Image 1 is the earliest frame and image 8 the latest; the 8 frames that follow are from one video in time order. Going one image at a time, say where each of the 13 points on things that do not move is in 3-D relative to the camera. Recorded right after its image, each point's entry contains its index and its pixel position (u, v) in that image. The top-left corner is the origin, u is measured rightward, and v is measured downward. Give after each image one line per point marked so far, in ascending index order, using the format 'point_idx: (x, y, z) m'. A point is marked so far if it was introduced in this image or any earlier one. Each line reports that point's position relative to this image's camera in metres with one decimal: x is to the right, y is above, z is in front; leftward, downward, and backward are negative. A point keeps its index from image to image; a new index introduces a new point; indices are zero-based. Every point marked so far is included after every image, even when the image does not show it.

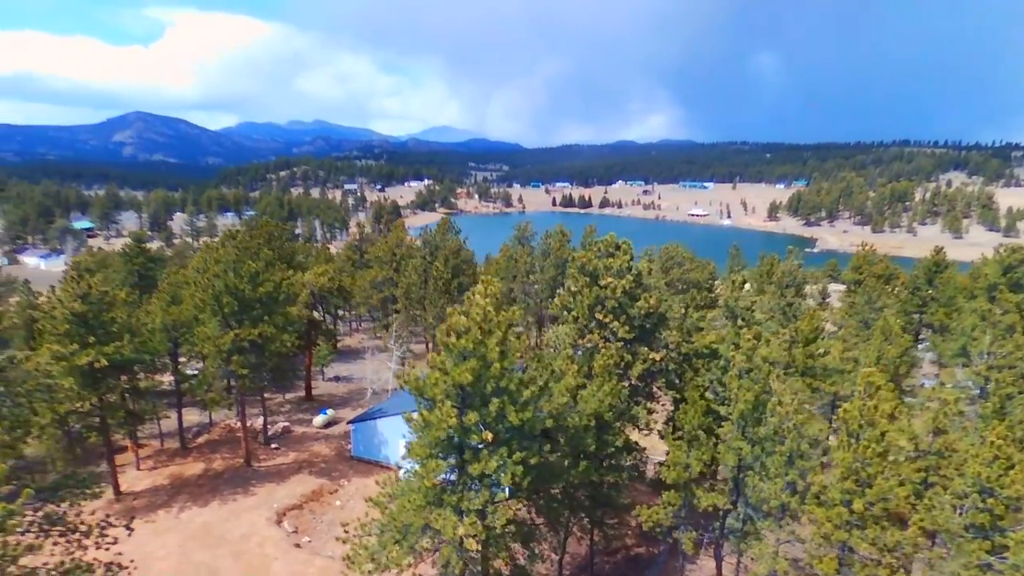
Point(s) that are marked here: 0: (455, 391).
0: (-1.5, -2.3, +13.9) m
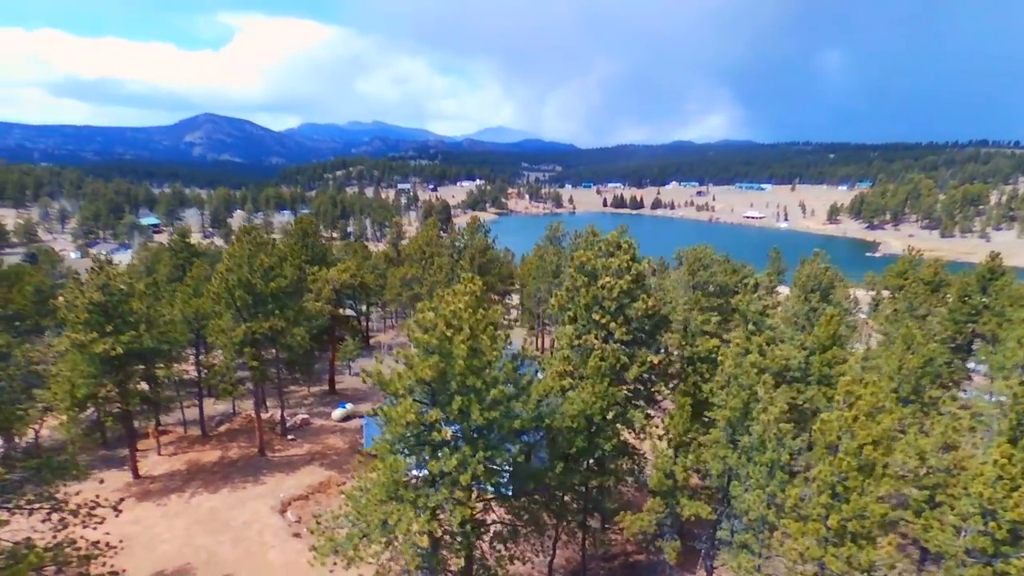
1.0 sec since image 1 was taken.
0: (-2.2, -2.2, +13.8) m
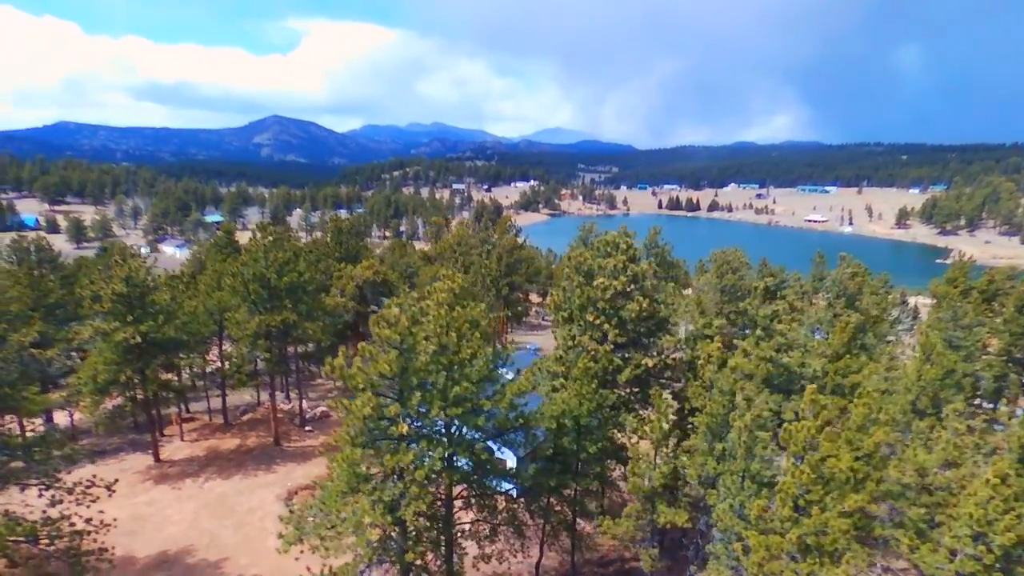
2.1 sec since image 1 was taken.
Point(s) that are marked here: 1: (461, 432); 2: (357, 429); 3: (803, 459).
0: (-3.0, -2.1, +14.0) m
1: (-1.2, -3.4, +14.7) m
2: (-3.5, -3.1, +13.7) m
3: (+5.6, -3.4, +12.3) m
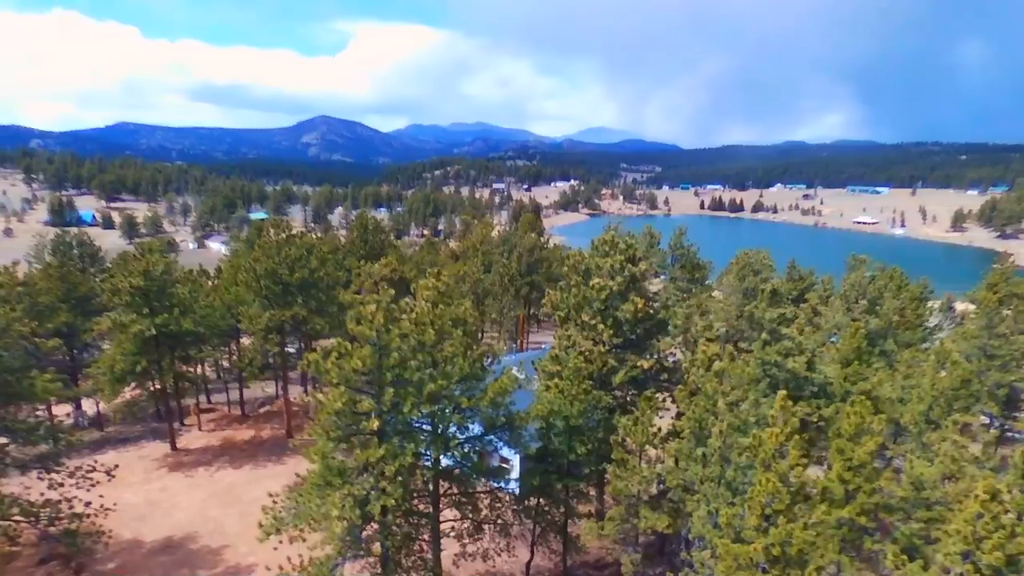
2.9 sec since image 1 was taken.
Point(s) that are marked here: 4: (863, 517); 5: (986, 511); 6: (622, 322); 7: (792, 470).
0: (-3.6, -2.0, +14.1) m
1: (-1.8, -3.3, +14.8) m
2: (-4.1, -3.0, +13.9) m
3: (+4.8, -3.4, +11.9) m
4: (+8.1, -5.3, +14.6) m
5: (+9.3, -4.4, +12.3) m
6: (+3.5, -1.1, +19.9) m
7: (+5.2, -3.4, +11.6) m
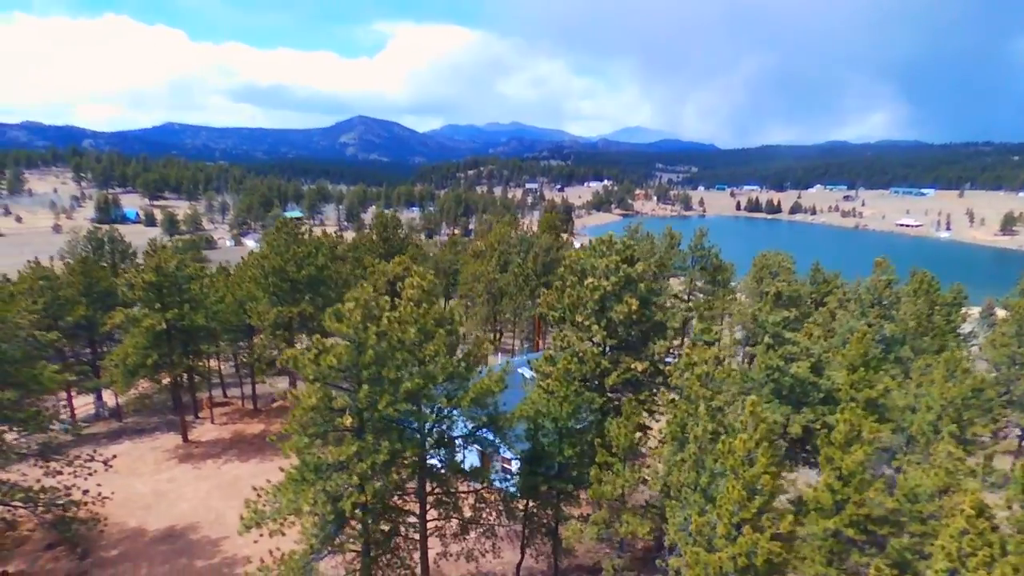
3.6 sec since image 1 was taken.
0: (-4.1, -2.0, +14.3) m
1: (-2.3, -3.3, +14.8) m
2: (-4.6, -3.0, +14.1) m
3: (+4.2, -3.5, +11.6) m
4: (+7.6, -5.4, +14.1) m
5: (+8.6, -4.5, +11.7) m
6: (+3.2, -1.1, +19.6) m
7: (+4.5, -3.4, +11.3) m
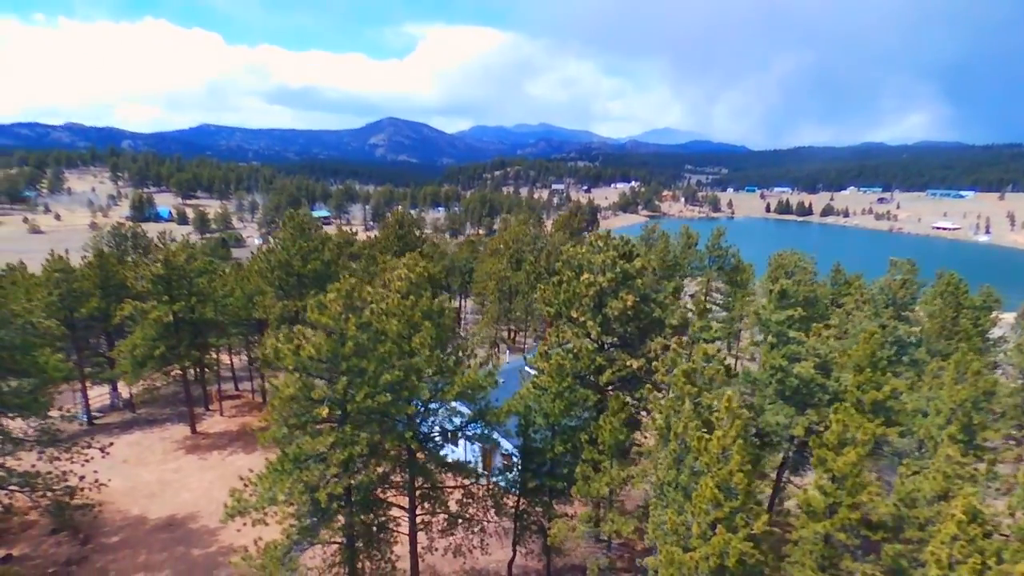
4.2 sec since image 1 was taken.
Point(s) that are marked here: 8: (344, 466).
0: (-4.5, -1.7, +14.2) m
1: (-2.7, -3.1, +14.7) m
2: (-5.1, -2.7, +14.1) m
3: (+3.6, -3.3, +11.2) m
4: (+7.1, -5.3, +13.6) m
5: (+8.0, -4.4, +11.2) m
6: (+3.0, -1.0, +19.3) m
7: (+4.0, -3.3, +10.9) m
8: (-3.9, -4.1, +14.4) m
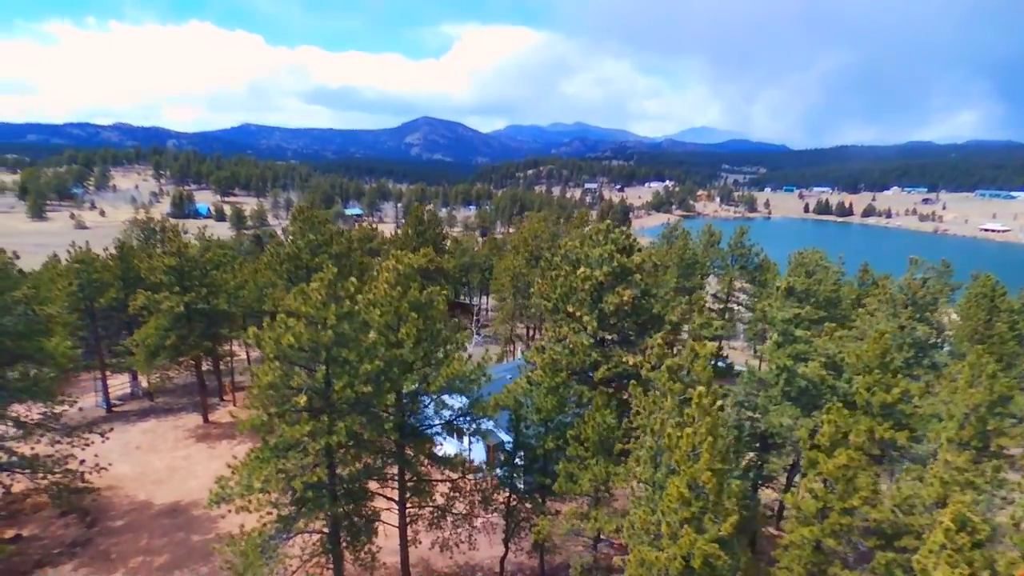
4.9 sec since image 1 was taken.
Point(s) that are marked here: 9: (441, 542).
0: (-4.9, -1.5, +14.3) m
1: (-3.1, -2.9, +14.6) m
2: (-5.5, -2.5, +14.1) m
3: (+3.0, -3.2, +10.9) m
4: (+6.6, -5.2, +13.0) m
5: (+7.4, -4.3, +10.5) m
6: (+2.9, -0.8, +18.9) m
7: (+3.3, -3.2, +10.5) m
8: (-4.3, -3.8, +14.4) m
9: (-1.8, -7.1, +17.4) m
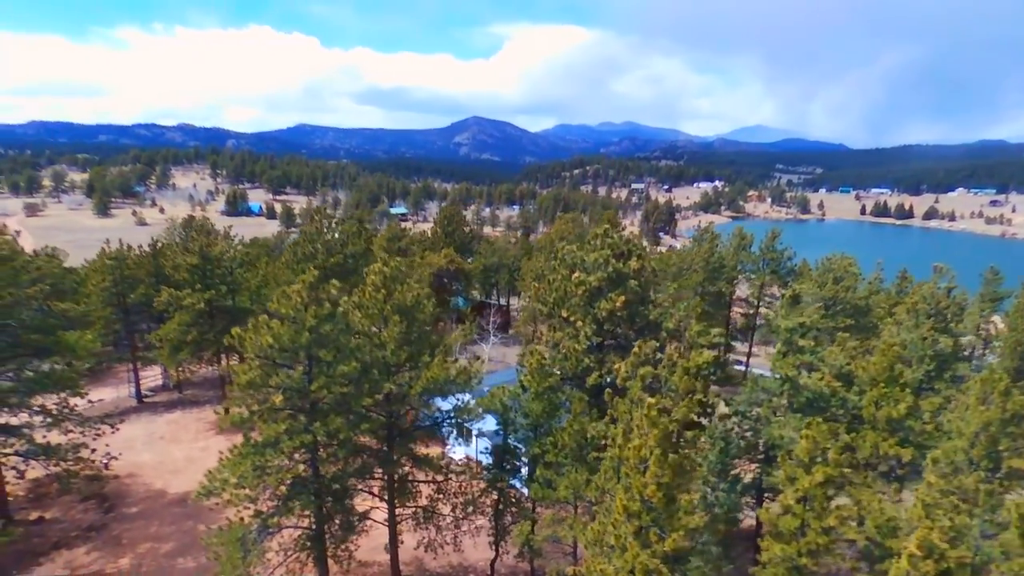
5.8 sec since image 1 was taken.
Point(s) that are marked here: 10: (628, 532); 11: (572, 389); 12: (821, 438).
0: (-5.5, -1.5, +14.6) m
1: (-3.6, -2.9, +14.9) m
2: (-6.1, -2.5, +14.6) m
3: (+2.2, -3.3, +10.7) m
4: (+5.9, -5.4, +12.5) m
5: (+6.5, -4.5, +10.0) m
6: (+2.7, -1.0, +18.7) m
7: (+2.5, -3.3, +10.3) m
8: (-4.9, -3.9, +14.7) m
9: (-2.2, -7.2, +17.6) m
10: (+2.2, -4.2, +10.7) m
11: (+1.9, -3.0, +18.5) m
12: (+6.8, -3.2, +13.5) m
